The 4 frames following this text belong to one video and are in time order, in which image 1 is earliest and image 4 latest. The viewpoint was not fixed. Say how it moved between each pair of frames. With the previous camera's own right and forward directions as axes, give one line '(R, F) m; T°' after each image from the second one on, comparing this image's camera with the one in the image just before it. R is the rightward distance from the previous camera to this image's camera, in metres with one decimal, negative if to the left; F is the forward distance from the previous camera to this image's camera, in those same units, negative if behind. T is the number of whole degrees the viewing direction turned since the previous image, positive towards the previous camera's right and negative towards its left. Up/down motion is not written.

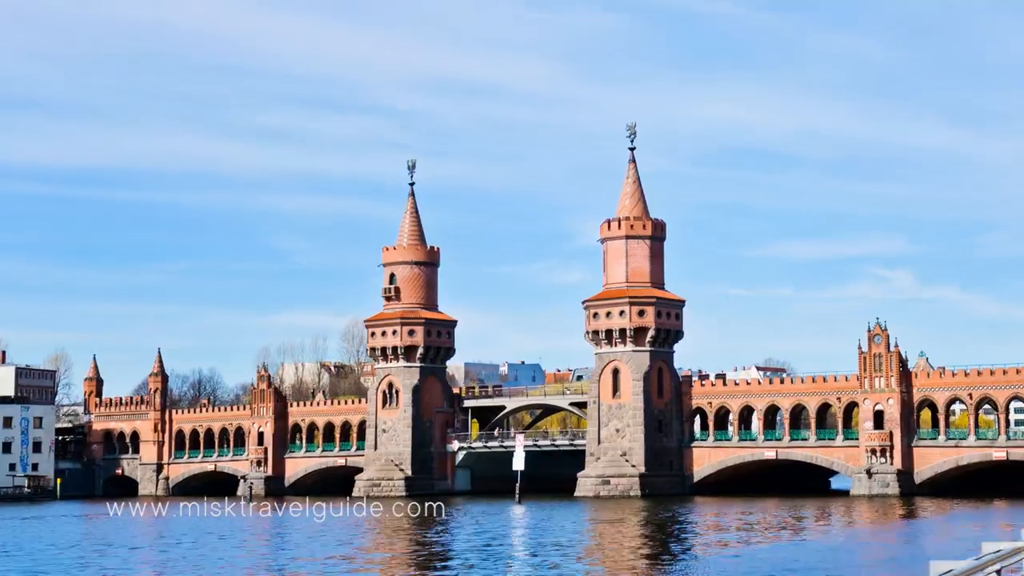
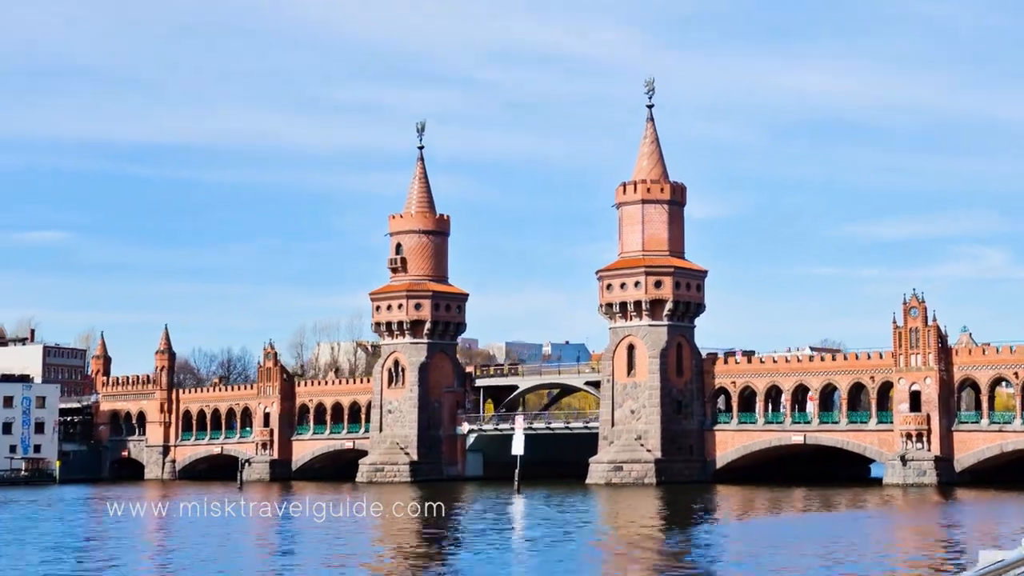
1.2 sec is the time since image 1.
(+4.4, +6.8) m; -3°
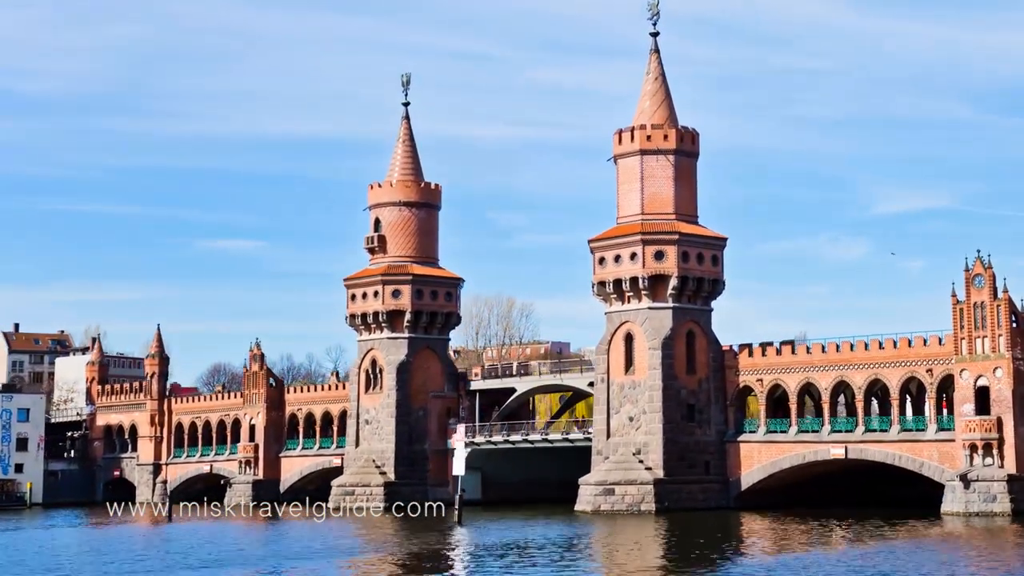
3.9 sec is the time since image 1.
(+10.9, +17.2) m; -8°
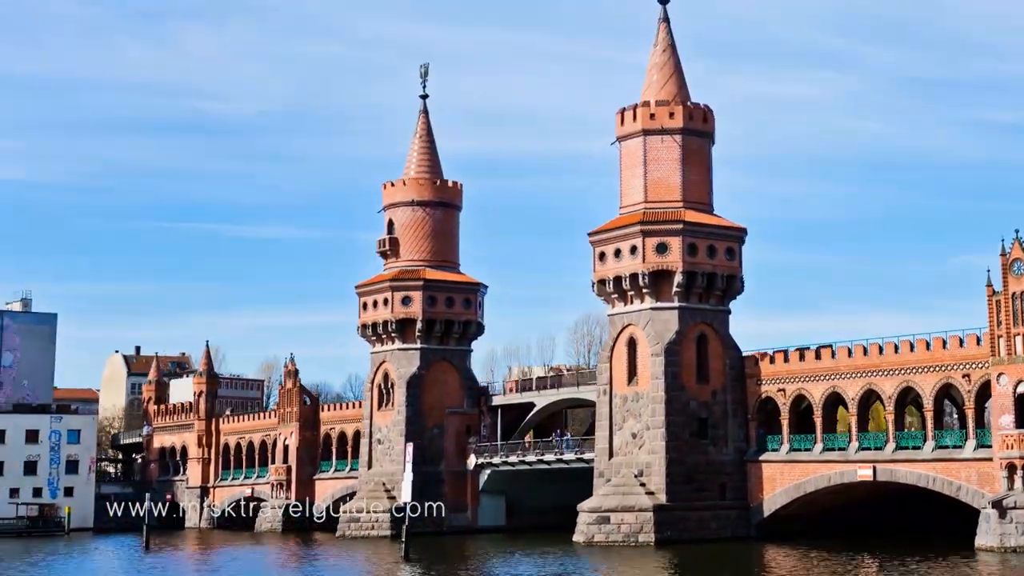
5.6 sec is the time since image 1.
(+8.4, +7.9) m; -8°
